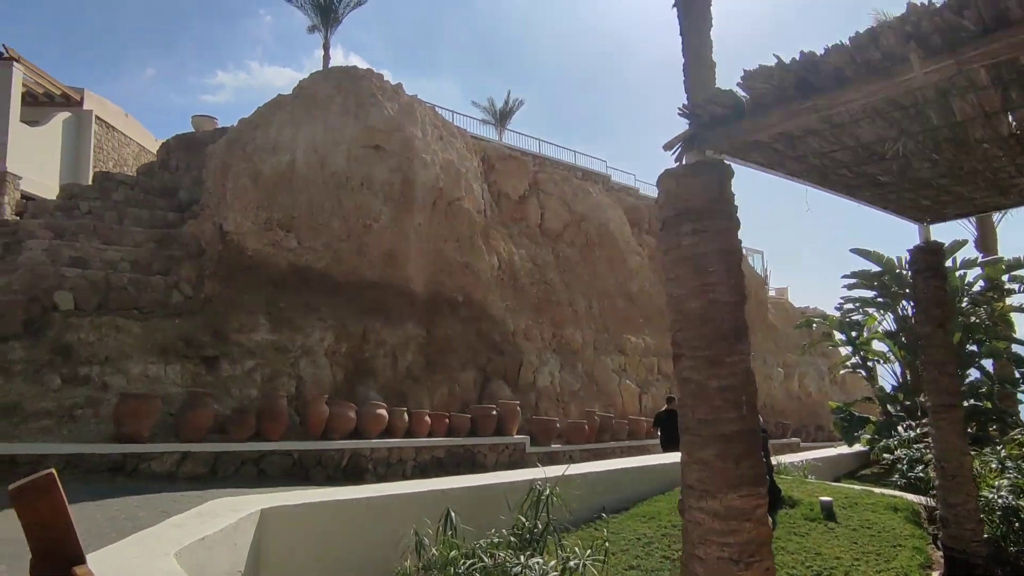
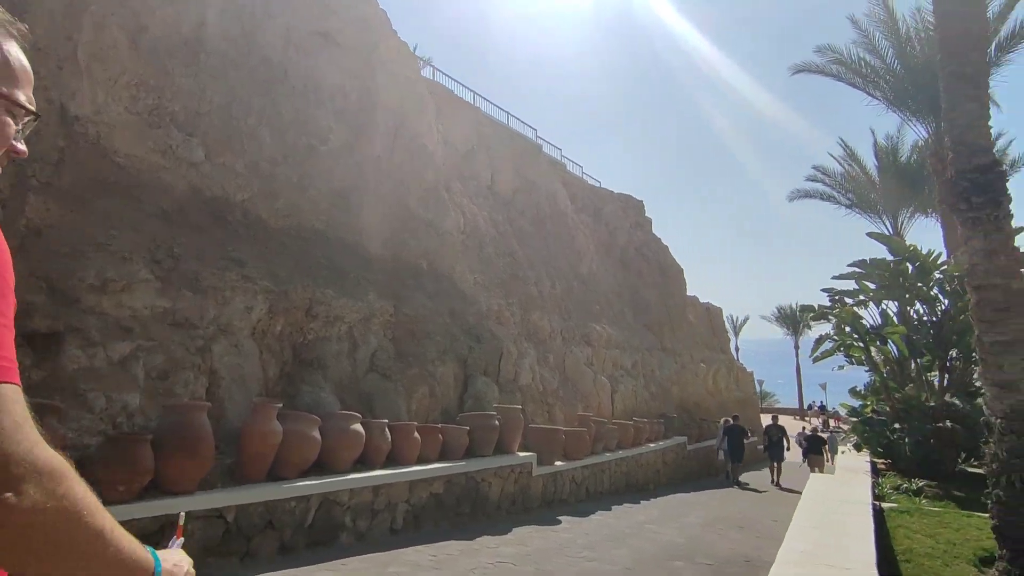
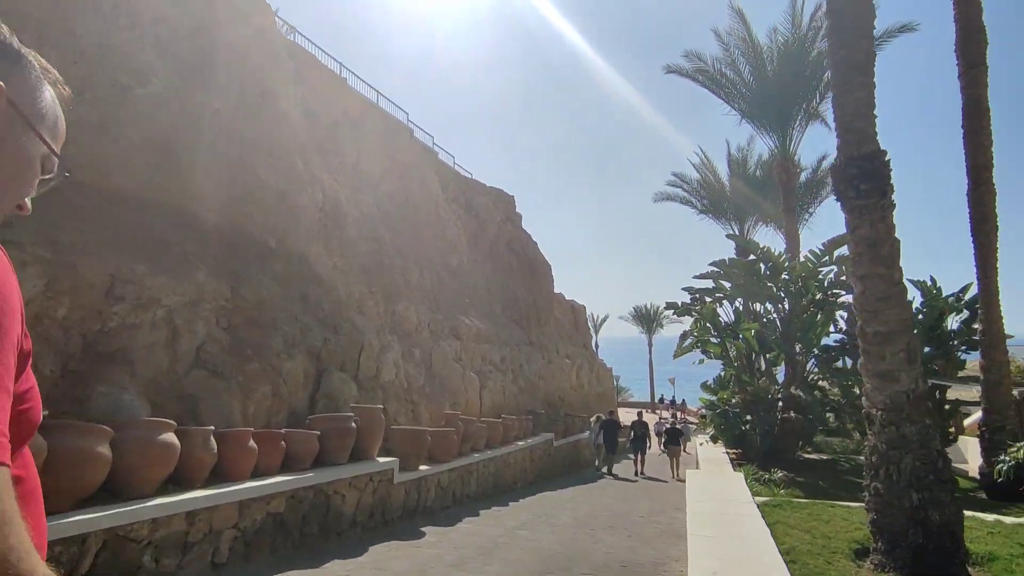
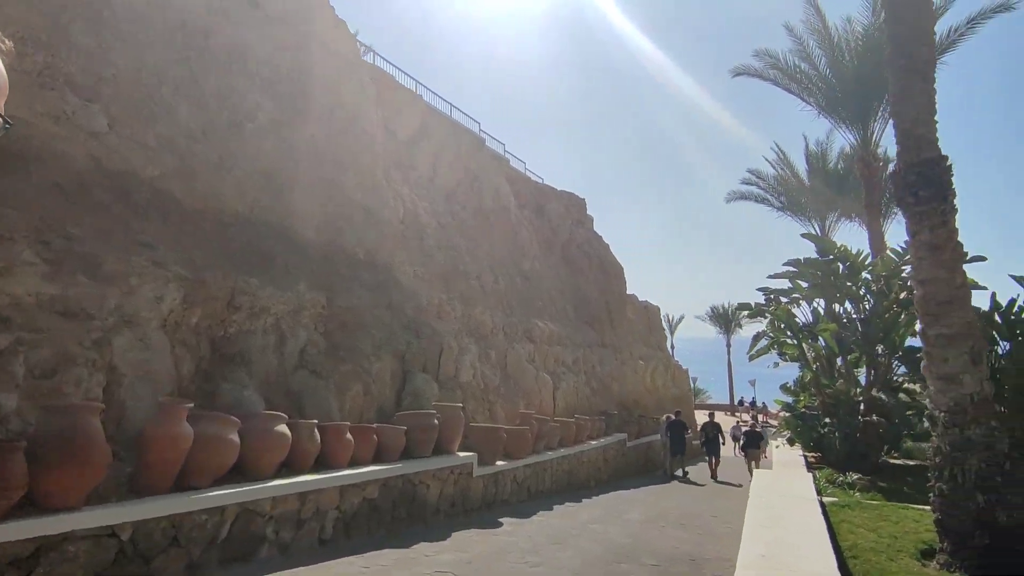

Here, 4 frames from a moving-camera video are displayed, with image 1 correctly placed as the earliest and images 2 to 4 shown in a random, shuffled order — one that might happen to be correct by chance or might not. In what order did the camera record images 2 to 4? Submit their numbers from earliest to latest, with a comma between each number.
2, 4, 3
